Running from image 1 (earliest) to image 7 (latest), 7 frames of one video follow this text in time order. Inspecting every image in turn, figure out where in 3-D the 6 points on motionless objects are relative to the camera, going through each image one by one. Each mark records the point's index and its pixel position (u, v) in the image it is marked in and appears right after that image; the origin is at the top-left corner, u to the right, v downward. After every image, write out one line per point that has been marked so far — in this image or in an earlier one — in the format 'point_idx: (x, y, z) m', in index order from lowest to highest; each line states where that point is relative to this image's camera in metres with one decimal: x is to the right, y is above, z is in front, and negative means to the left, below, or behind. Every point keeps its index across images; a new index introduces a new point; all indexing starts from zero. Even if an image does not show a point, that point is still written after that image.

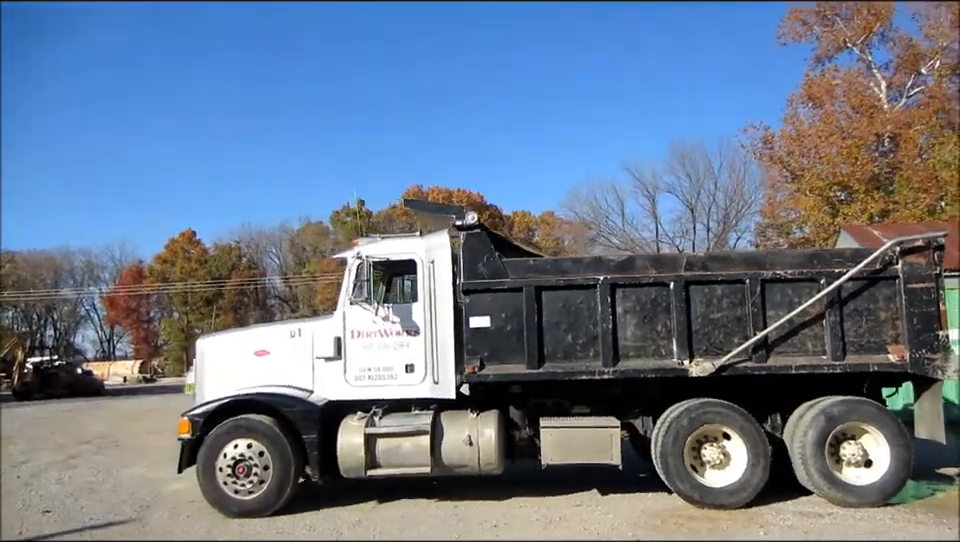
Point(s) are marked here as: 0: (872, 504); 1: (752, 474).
0: (+3.8, -2.2, +7.6) m
1: (+2.7, -2.0, +7.7) m
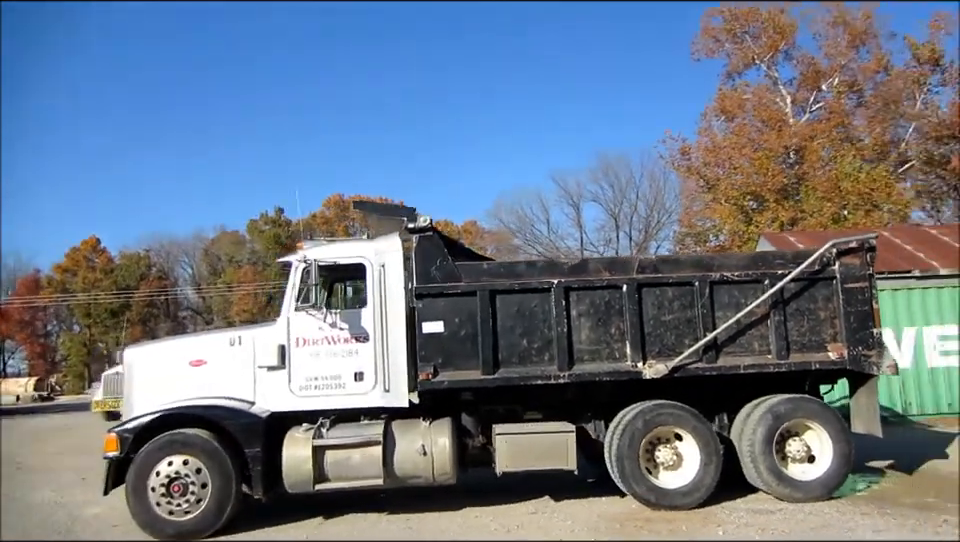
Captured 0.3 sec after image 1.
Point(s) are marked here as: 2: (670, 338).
0: (+3.3, -2.3, +7.8) m
1: (+2.2, -2.0, +7.8) m
2: (+1.9, -0.7, +7.9) m
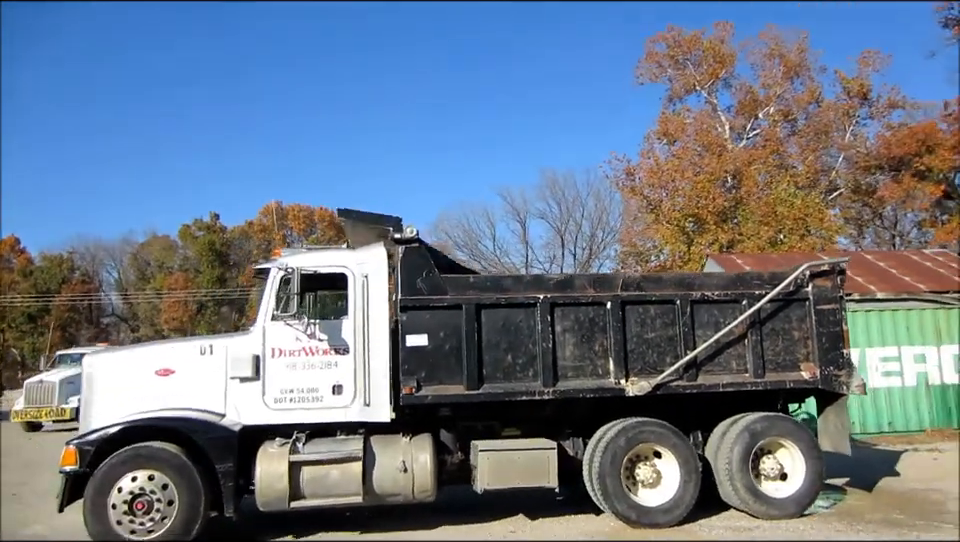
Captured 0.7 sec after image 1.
0: (+3.1, -2.5, +7.9) m
1: (+2.0, -2.2, +7.8) m
2: (+1.8, -0.9, +8.0) m
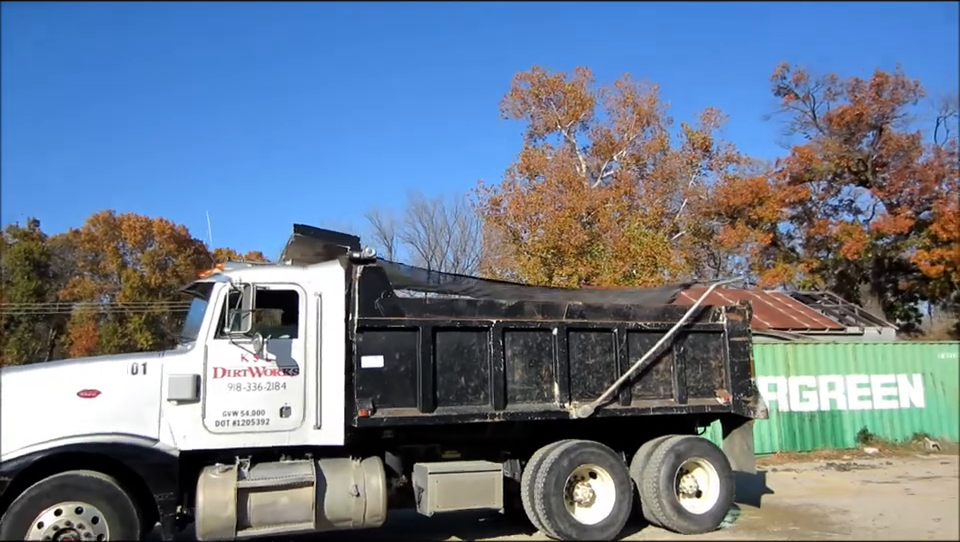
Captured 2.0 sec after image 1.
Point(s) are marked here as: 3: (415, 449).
0: (+2.5, -2.8, +8.6) m
1: (+1.5, -2.5, +8.2) m
2: (+1.2, -1.2, +8.4) m
3: (-0.7, -1.9, +8.2) m
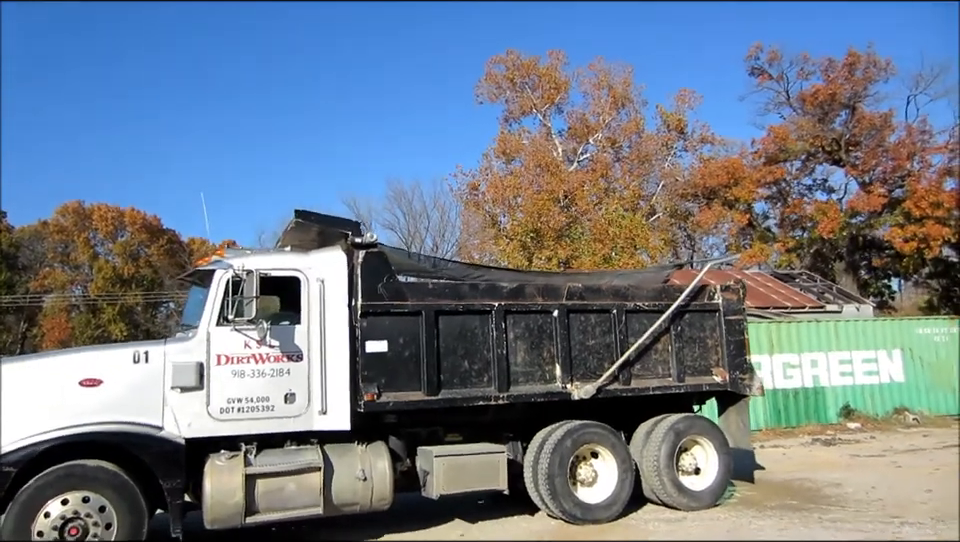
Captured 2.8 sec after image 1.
0: (+2.5, -2.6, +8.7) m
1: (+1.5, -2.3, +8.3) m
2: (+1.2, -1.0, +8.4) m
3: (-0.6, -1.7, +8.2) m
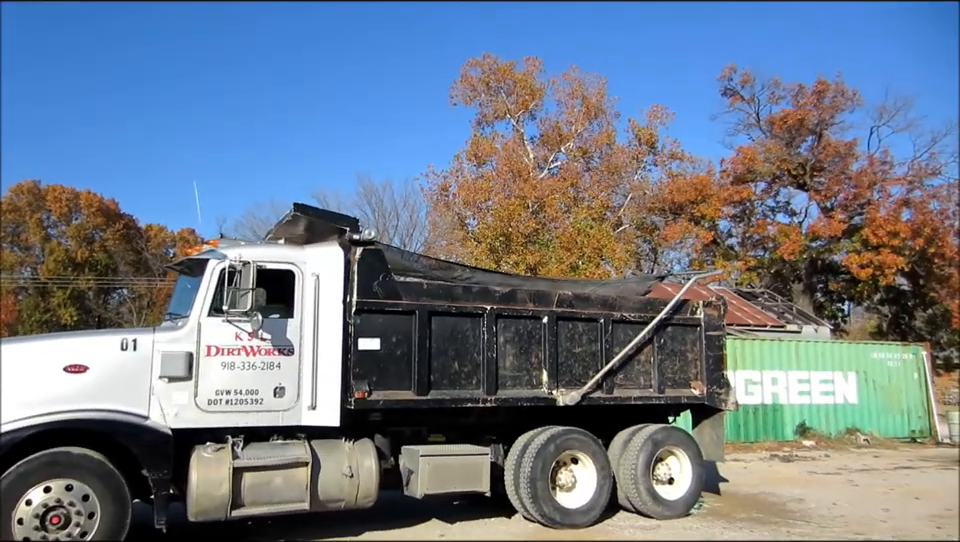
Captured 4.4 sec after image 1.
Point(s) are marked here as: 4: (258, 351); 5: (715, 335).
0: (+2.3, -2.8, +8.9) m
1: (+1.3, -2.4, +8.5) m
2: (+1.1, -1.1, +8.6) m
3: (-0.8, -1.7, +8.2) m
4: (-2.1, -0.7, +7.4) m
5: (+2.8, -0.8, +9.6) m
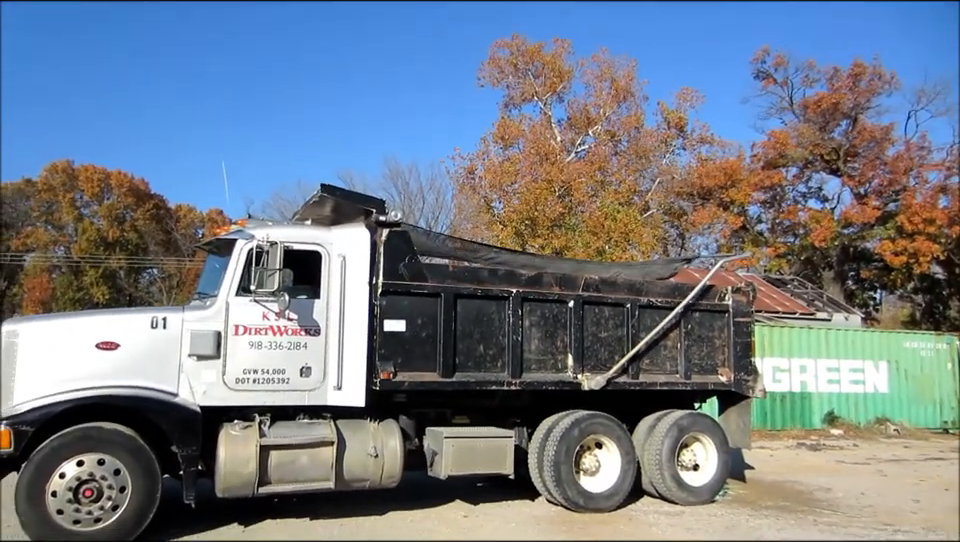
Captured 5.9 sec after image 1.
0: (+2.5, -2.6, +8.9) m
1: (+1.5, -2.2, +8.4) m
2: (+1.3, -0.9, +8.5) m
3: (-0.6, -1.5, +8.3) m
4: (-1.8, -0.6, +7.4) m
5: (+3.2, -0.6, +9.5) m
